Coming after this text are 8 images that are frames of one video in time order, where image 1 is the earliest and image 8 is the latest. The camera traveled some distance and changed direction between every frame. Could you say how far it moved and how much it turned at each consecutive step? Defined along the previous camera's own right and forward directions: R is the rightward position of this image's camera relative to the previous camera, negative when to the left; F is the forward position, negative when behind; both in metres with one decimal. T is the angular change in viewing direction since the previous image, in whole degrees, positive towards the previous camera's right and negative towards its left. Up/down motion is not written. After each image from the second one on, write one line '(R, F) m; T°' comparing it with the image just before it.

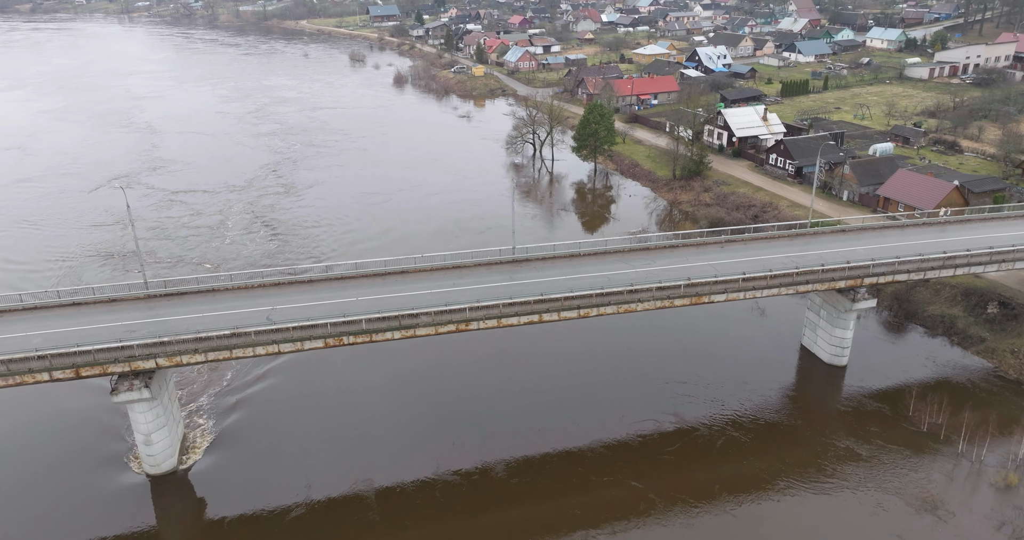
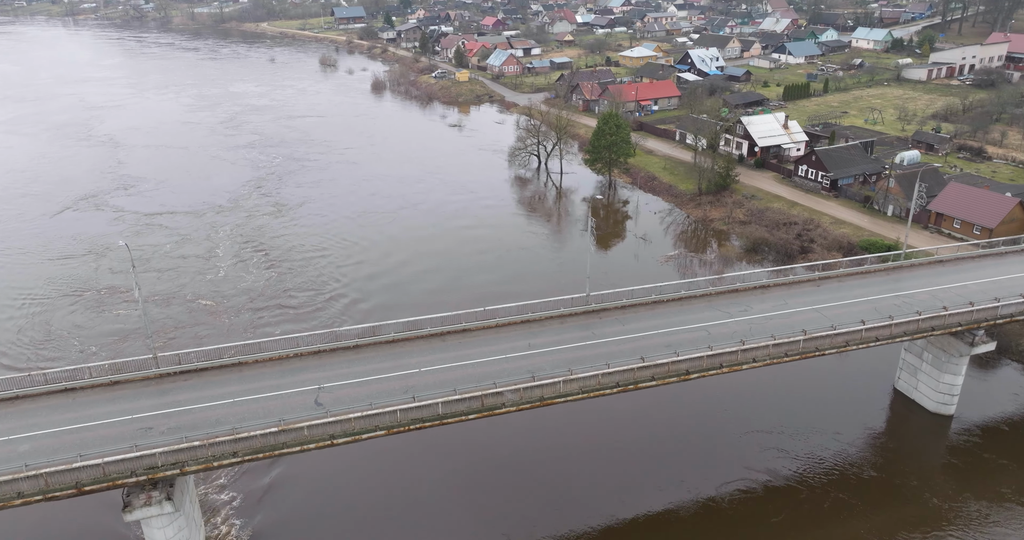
(-2.5, +2.8) m; +3°
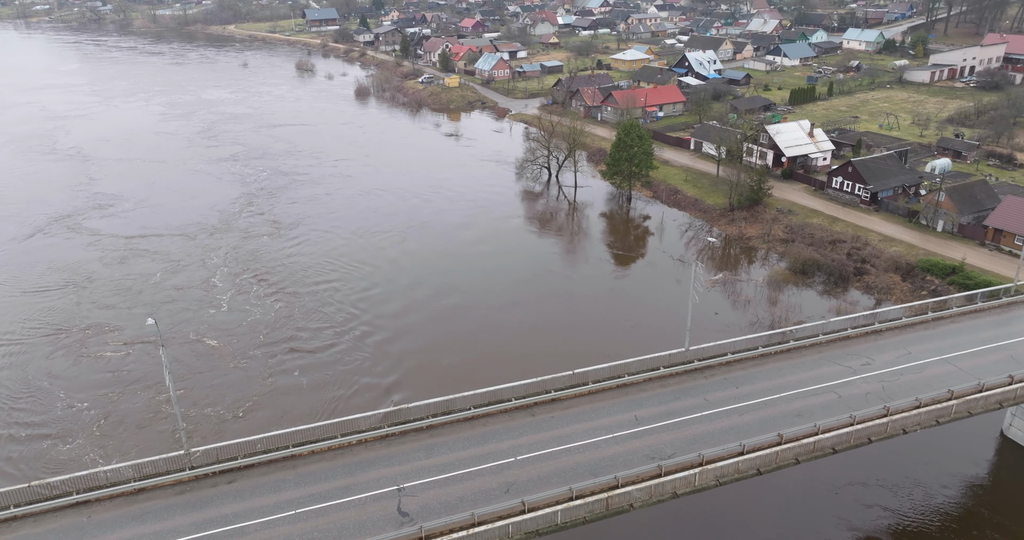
(-2.3, +2.4) m; +2°
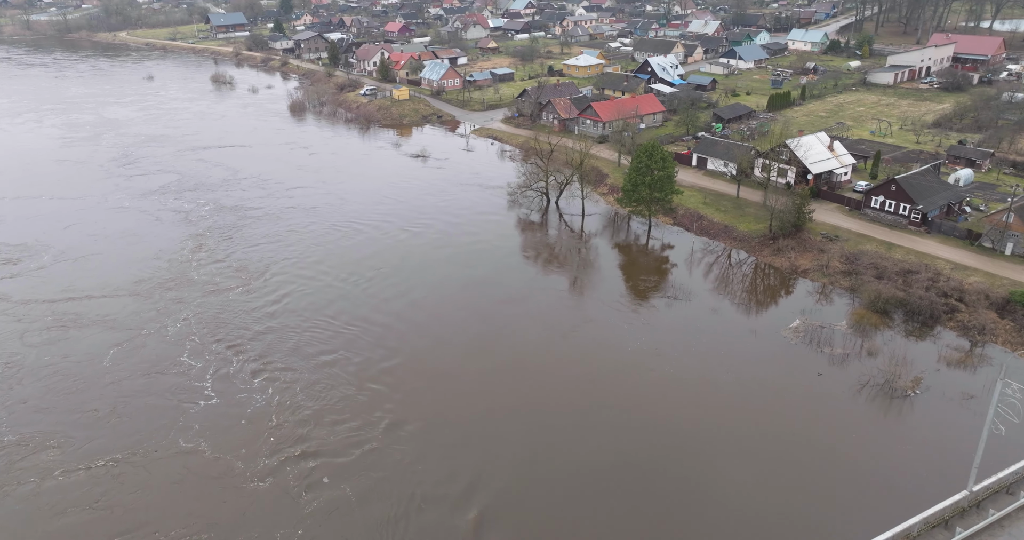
(-4.3, +4.6) m; +7°
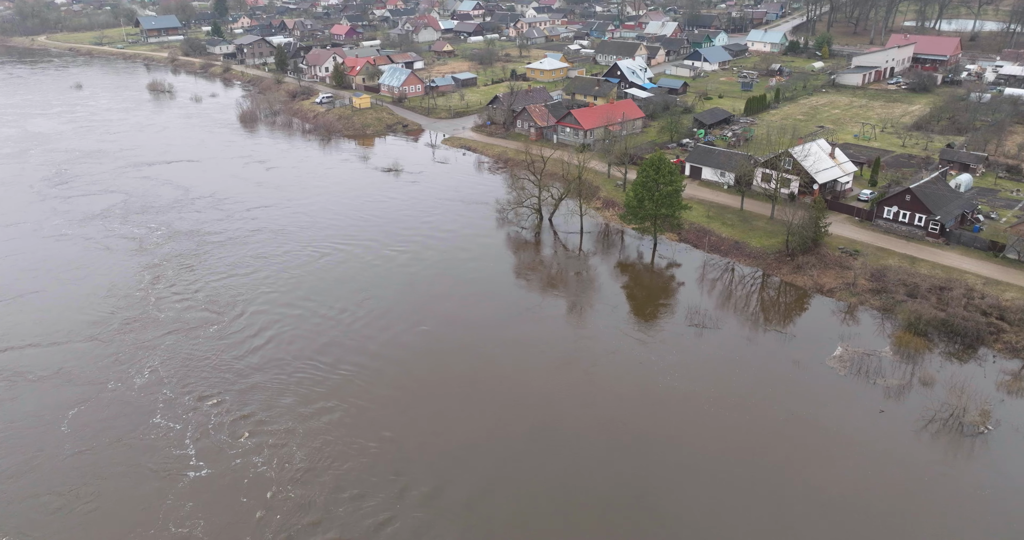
(-2.3, +2.4) m; +5°
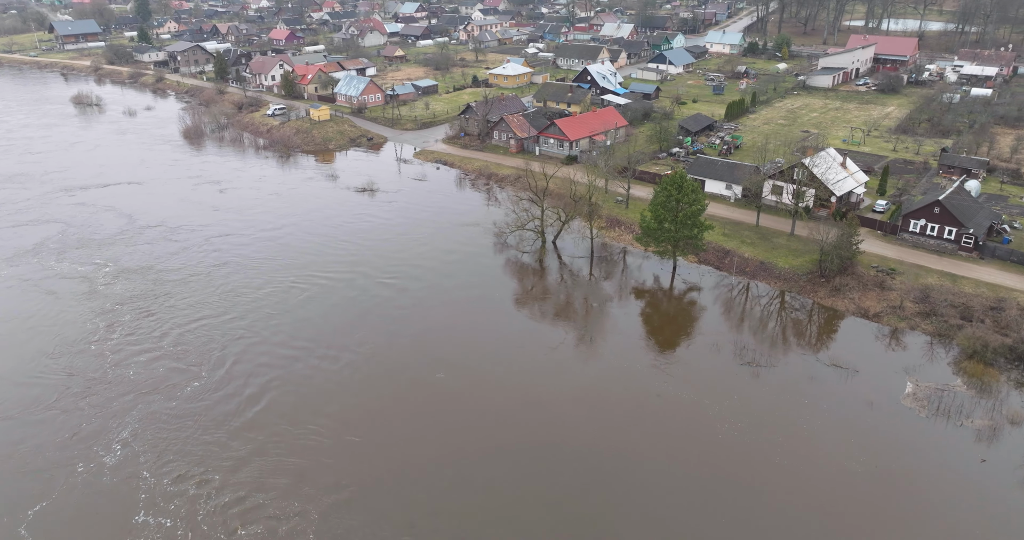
(-2.8, +2.8) m; +5°
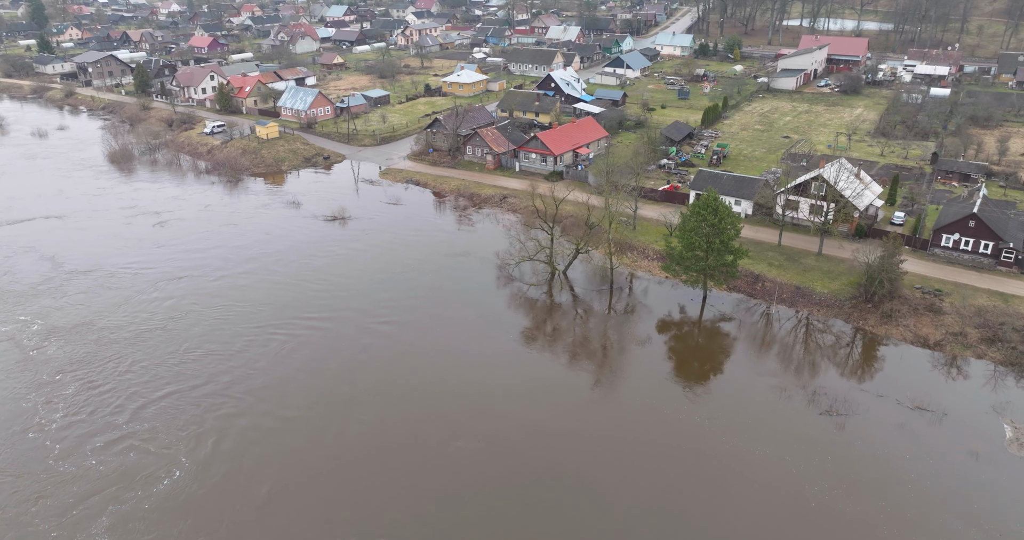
(-3.1, +3.3) m; +6°
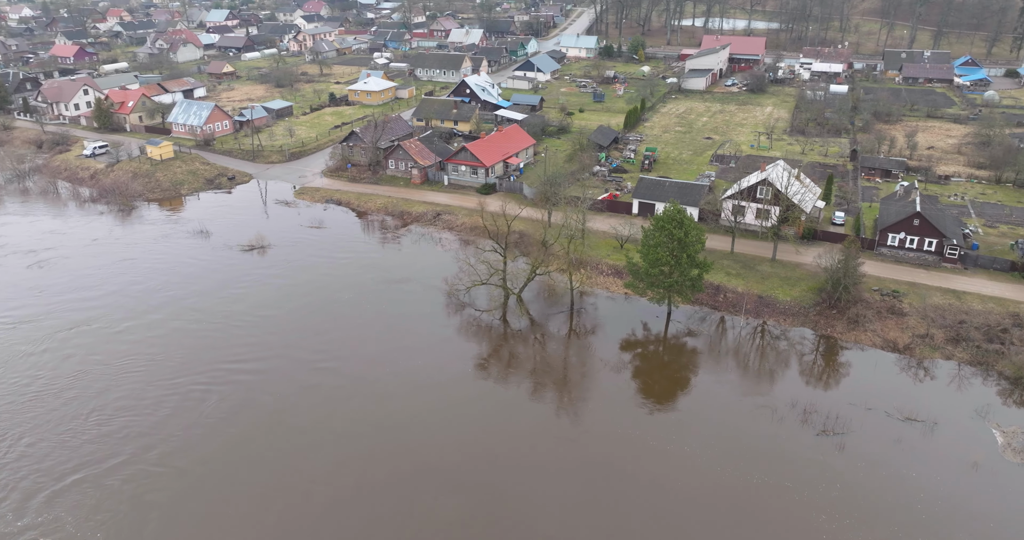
(-1.9, +2.1) m; +8°
